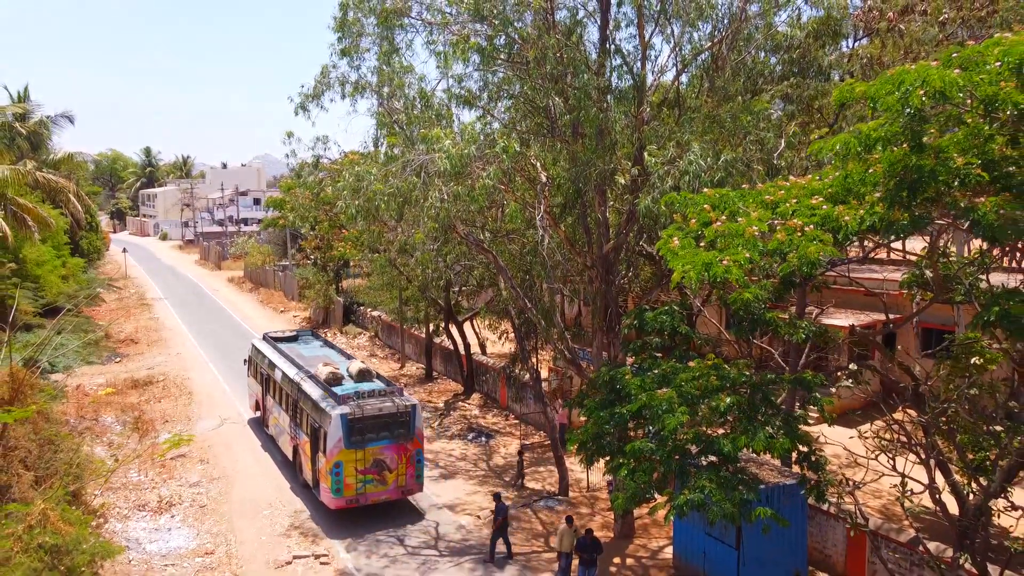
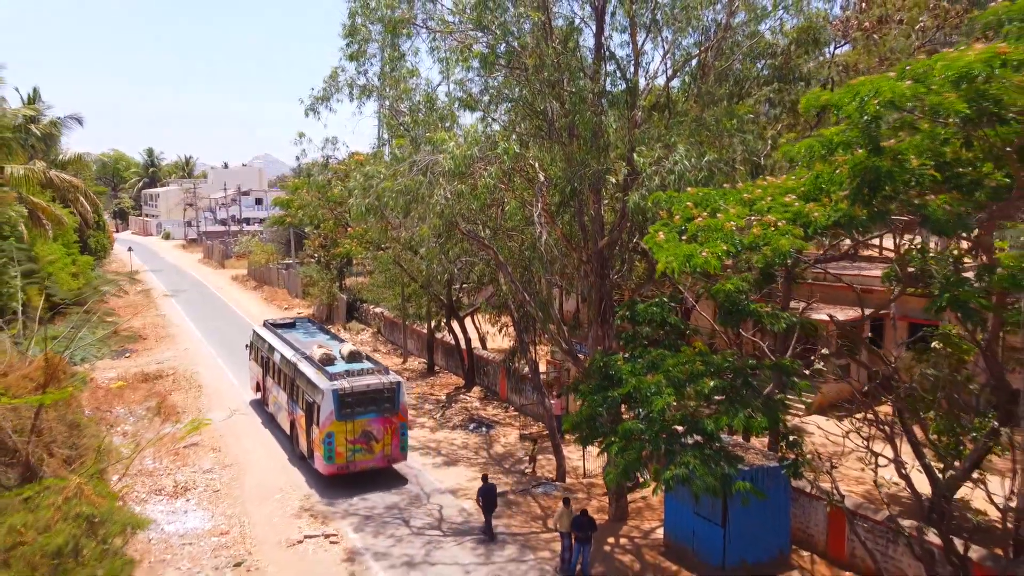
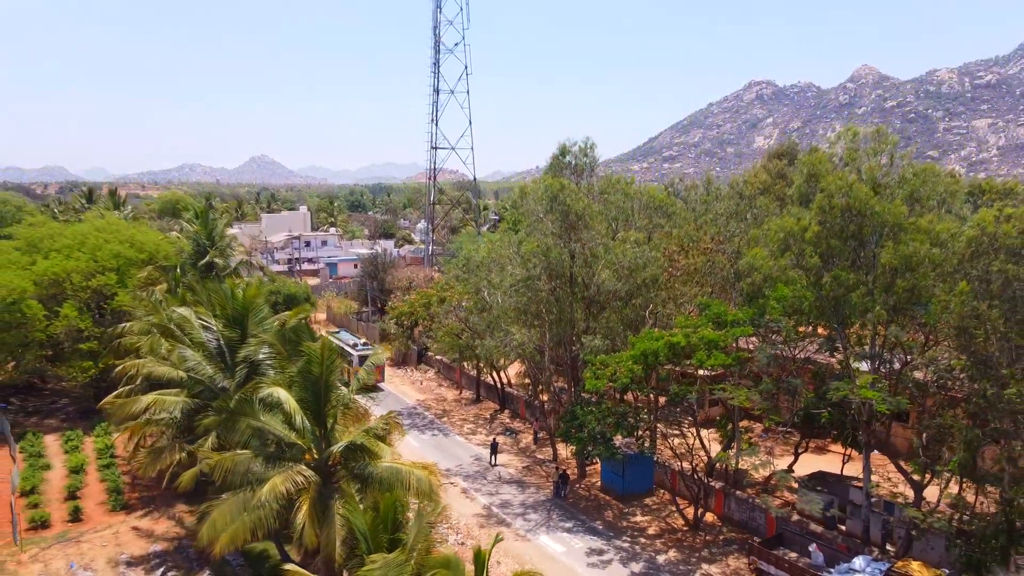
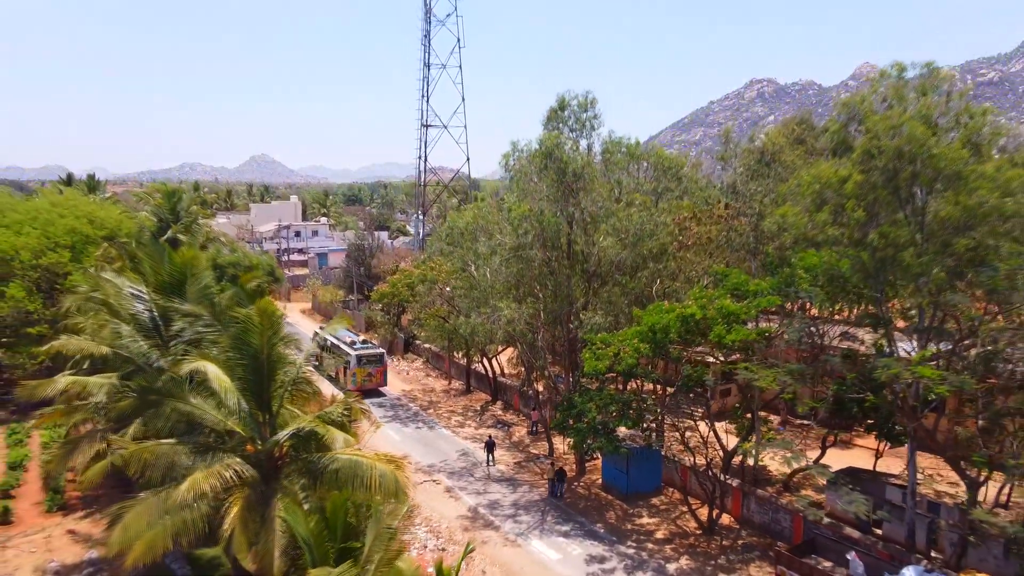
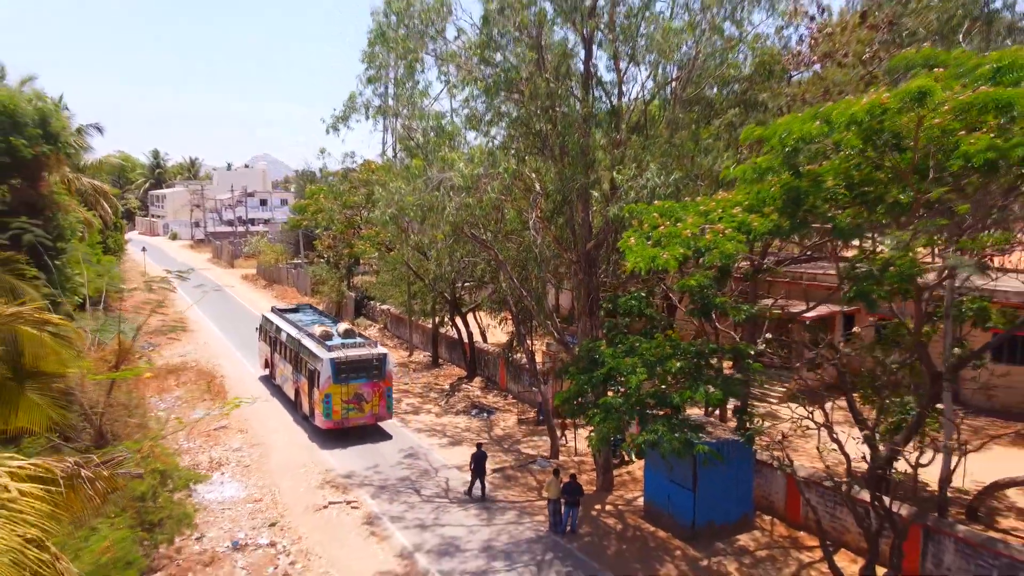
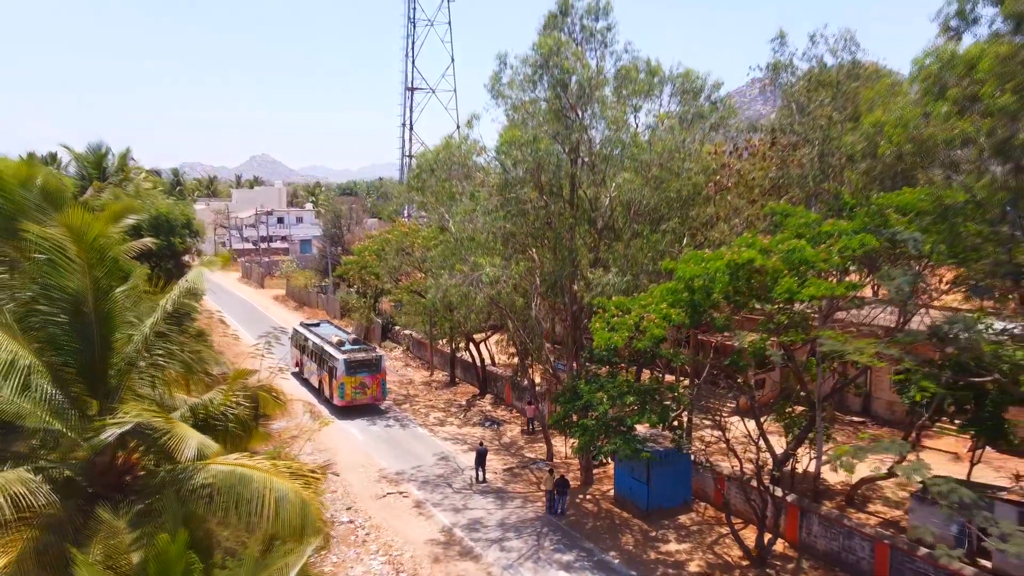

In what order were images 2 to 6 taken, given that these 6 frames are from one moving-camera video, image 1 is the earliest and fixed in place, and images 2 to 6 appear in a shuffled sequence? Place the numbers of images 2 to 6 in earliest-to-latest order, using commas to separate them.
2, 5, 6, 4, 3
